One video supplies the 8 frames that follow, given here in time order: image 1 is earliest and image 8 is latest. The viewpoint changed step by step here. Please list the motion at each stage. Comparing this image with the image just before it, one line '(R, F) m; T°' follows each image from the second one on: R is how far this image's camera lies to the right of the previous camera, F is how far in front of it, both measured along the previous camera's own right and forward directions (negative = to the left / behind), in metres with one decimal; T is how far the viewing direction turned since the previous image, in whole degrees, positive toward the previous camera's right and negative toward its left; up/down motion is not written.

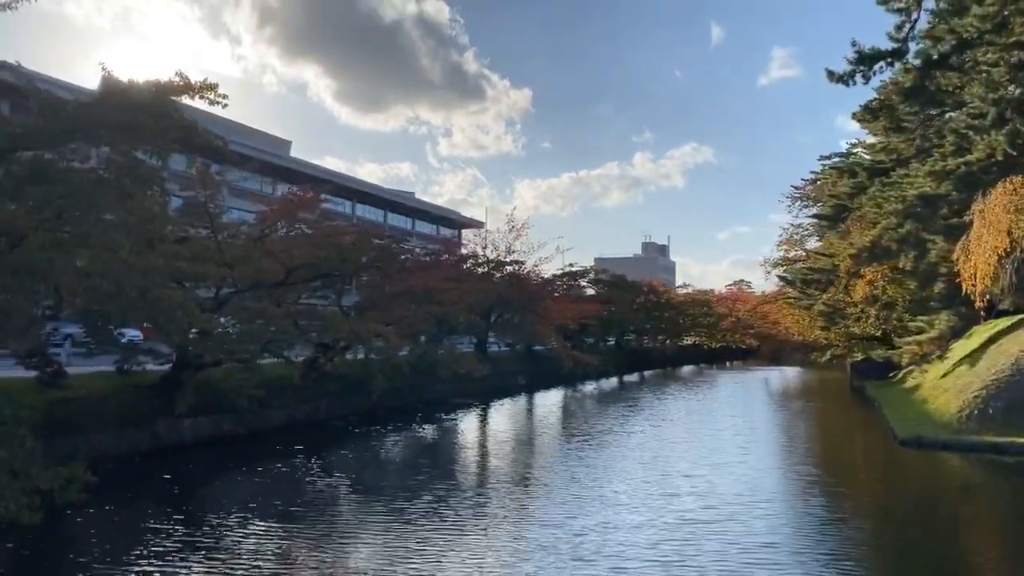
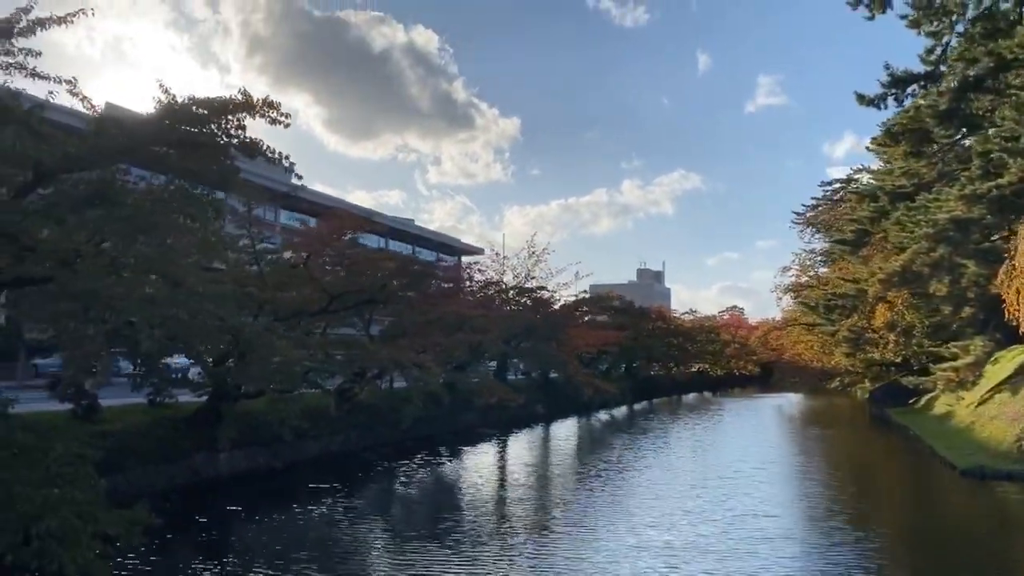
(-1.0, +0.5) m; +1°
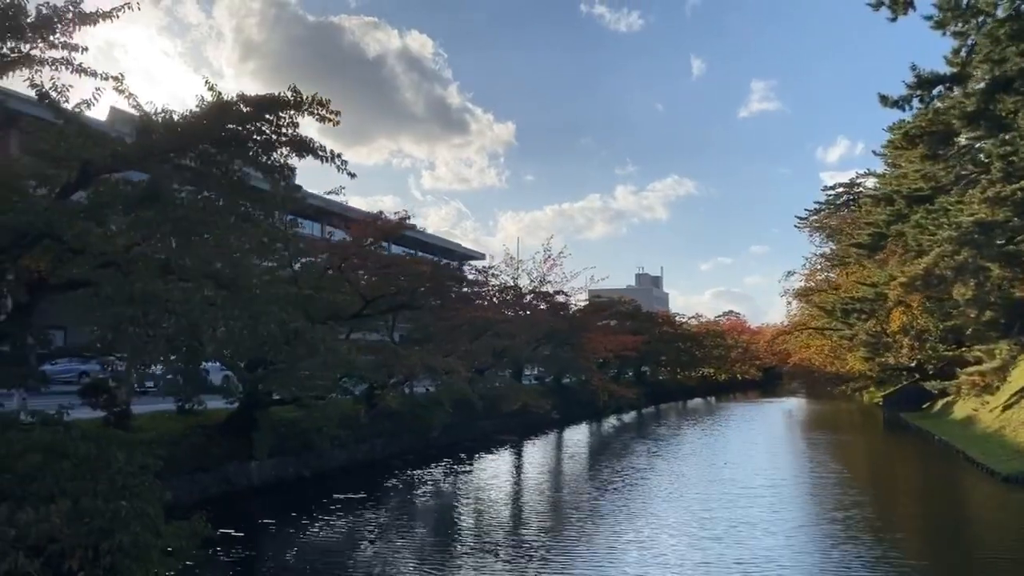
(-0.7, +0.3) m; +1°
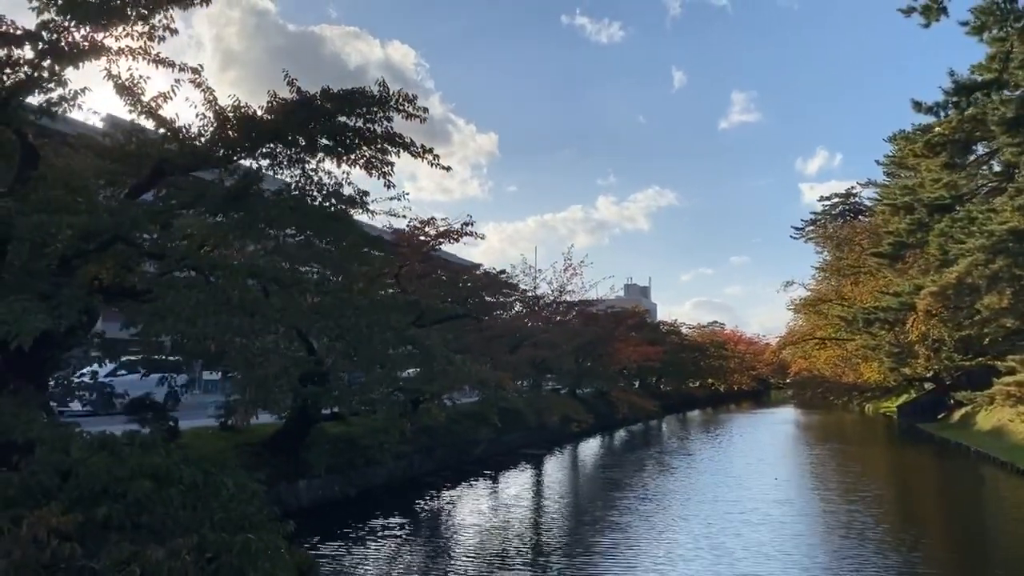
(-1.2, +0.6) m; +2°
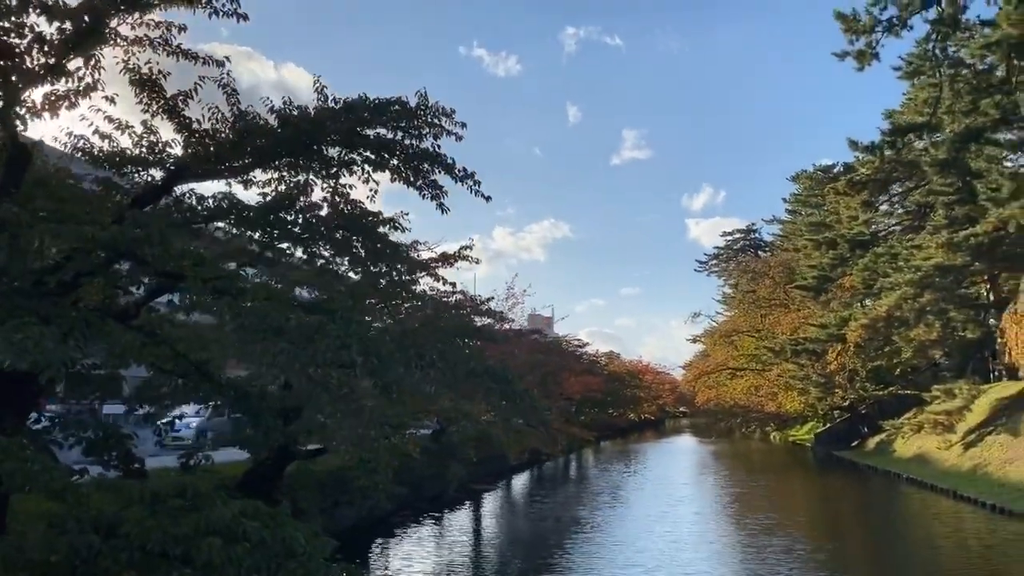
(-1.4, +0.5) m; +7°
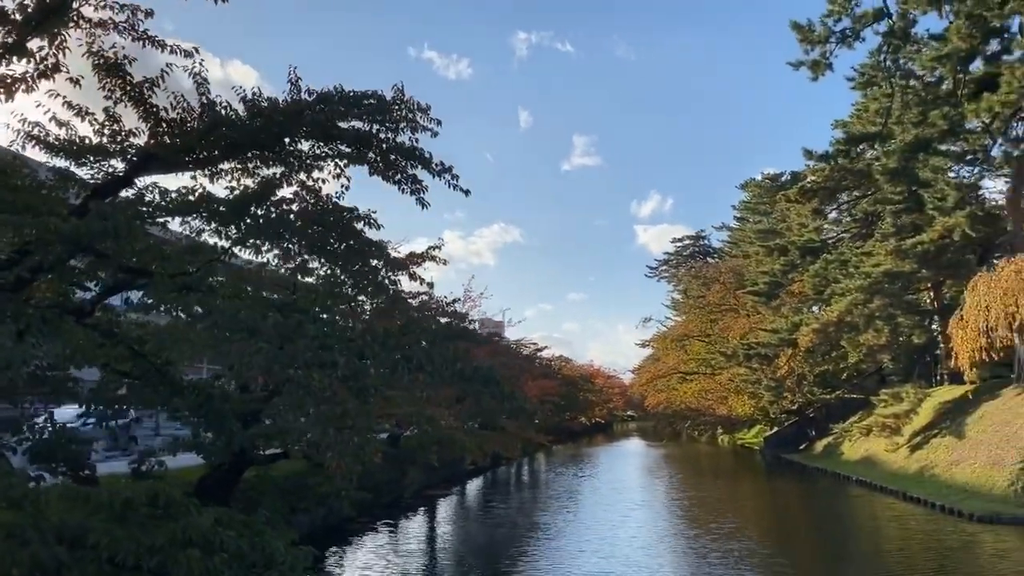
(-0.2, +0.1) m; +3°
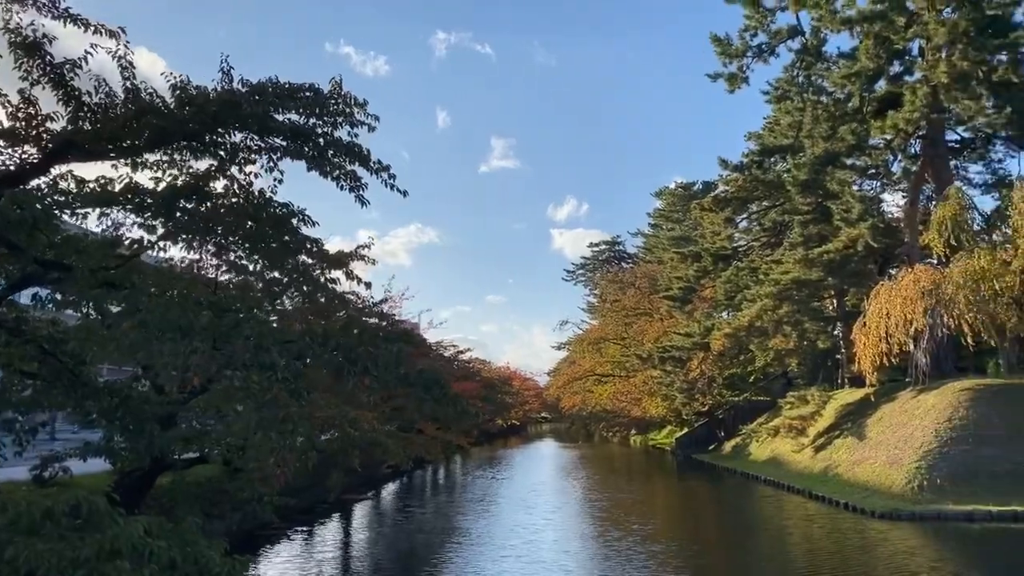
(-0.2, -0.1) m; +5°
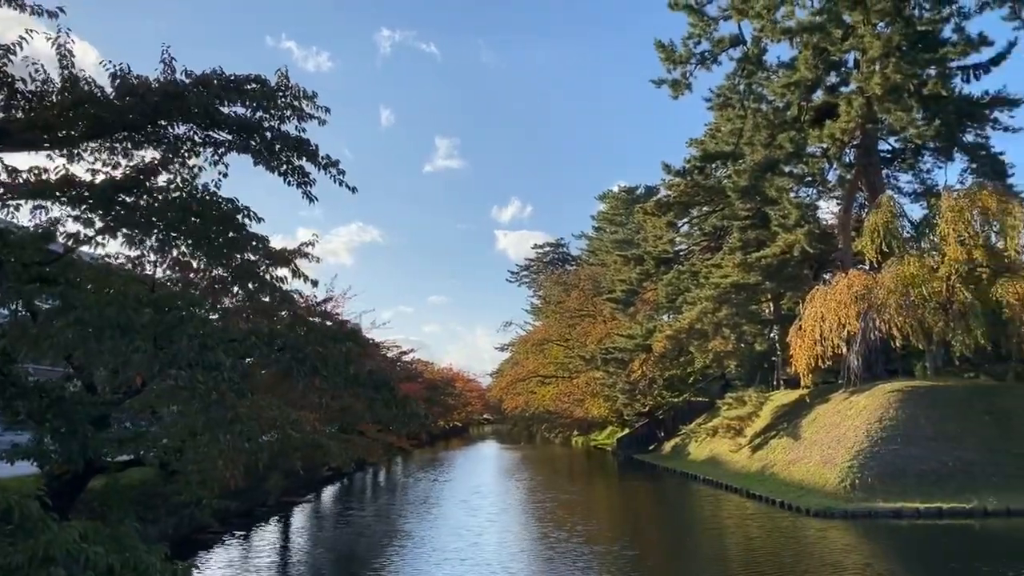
(-0.1, -0.1) m; +4°
